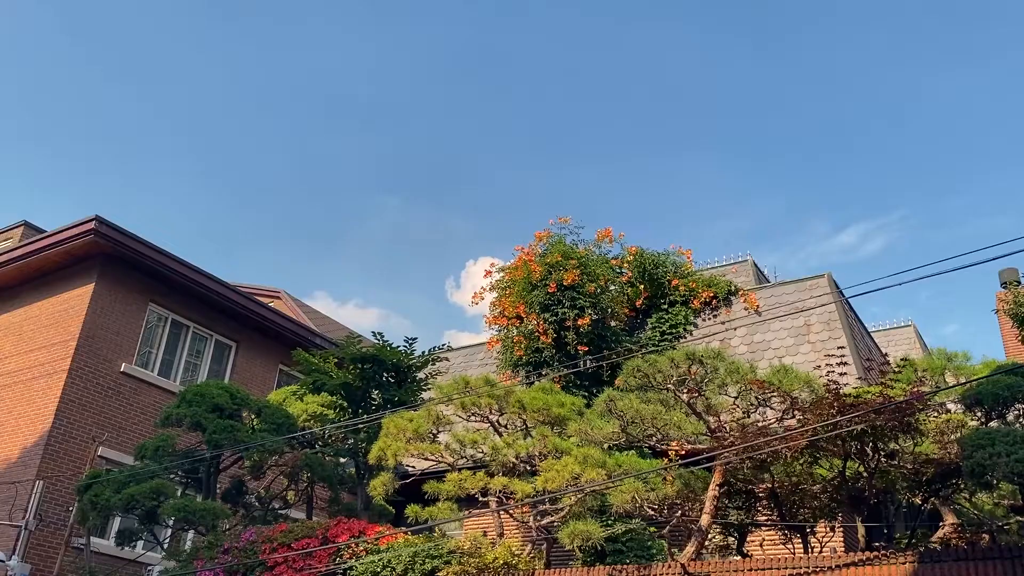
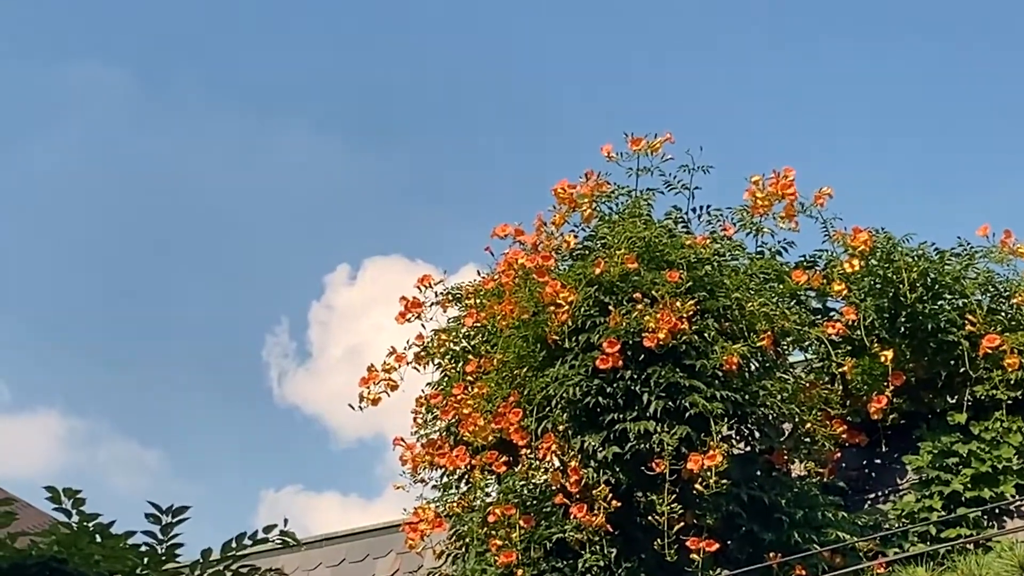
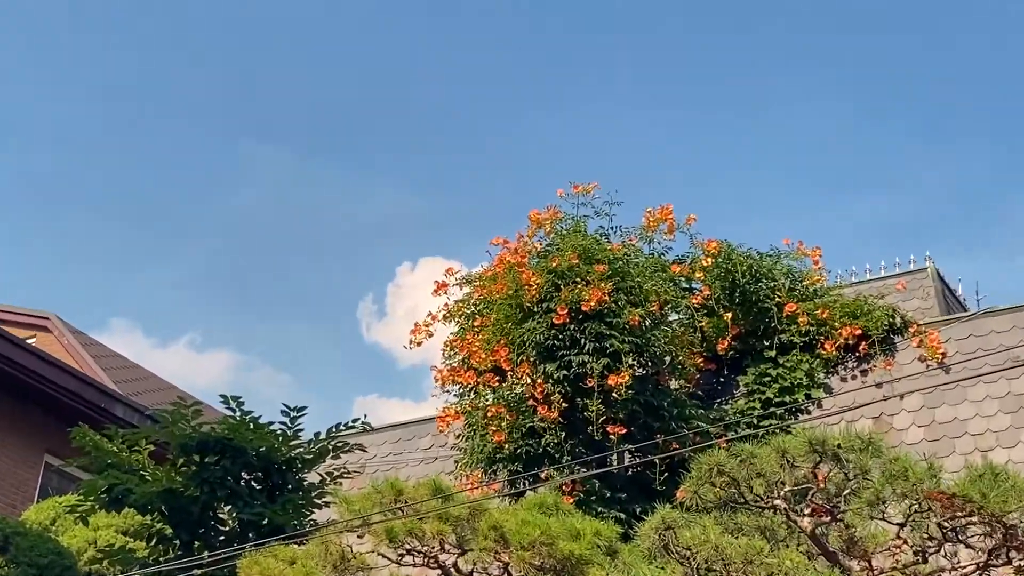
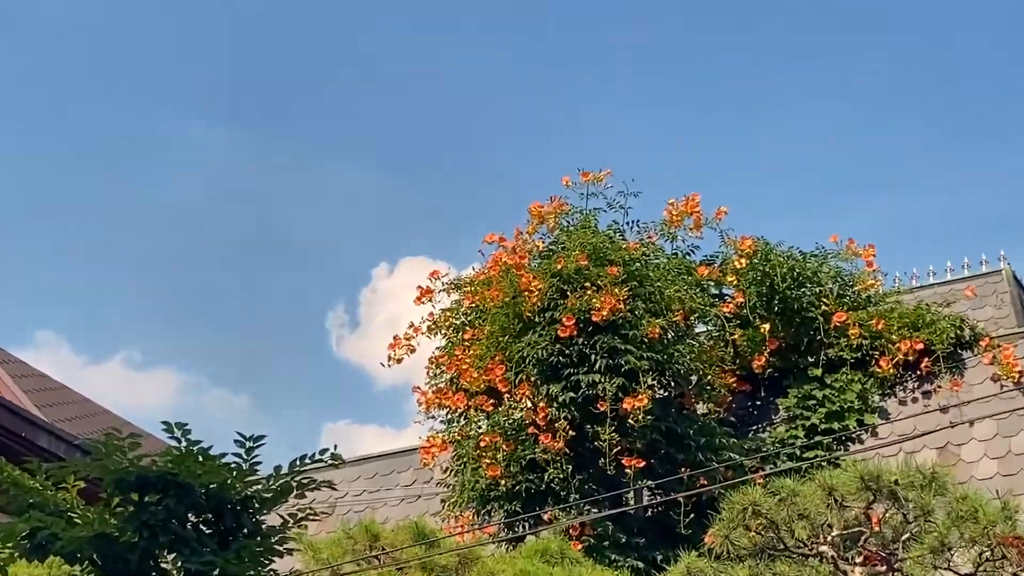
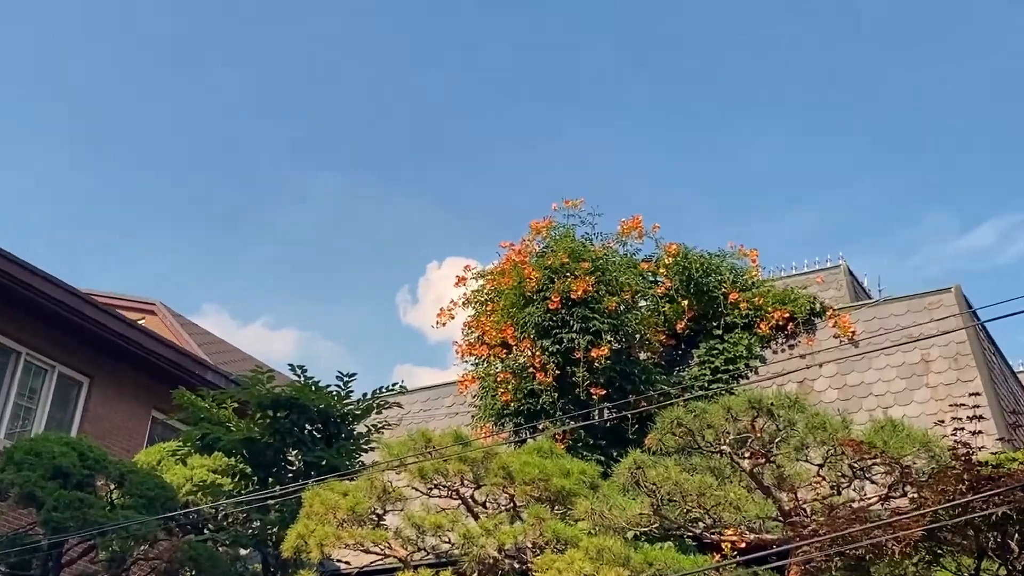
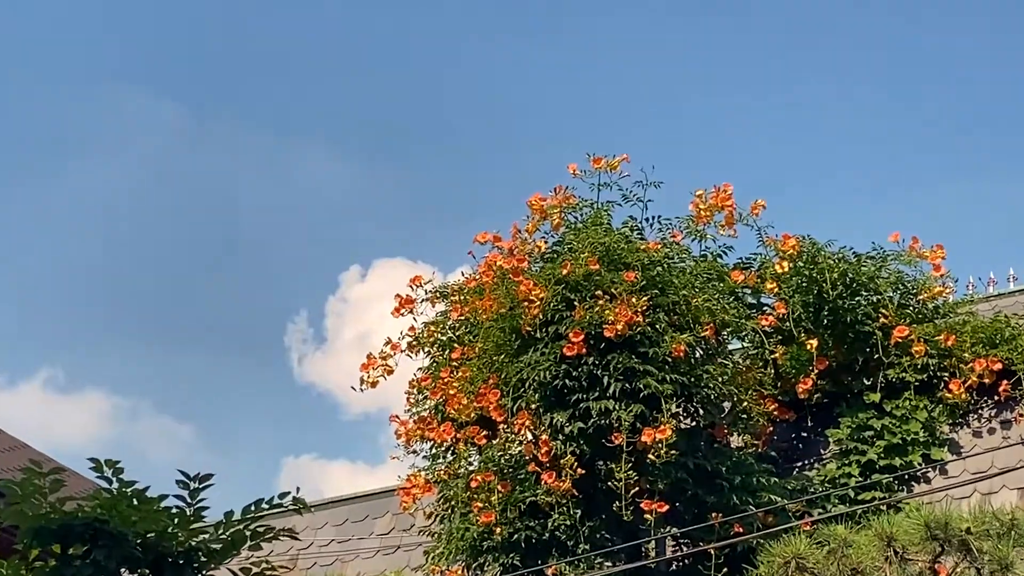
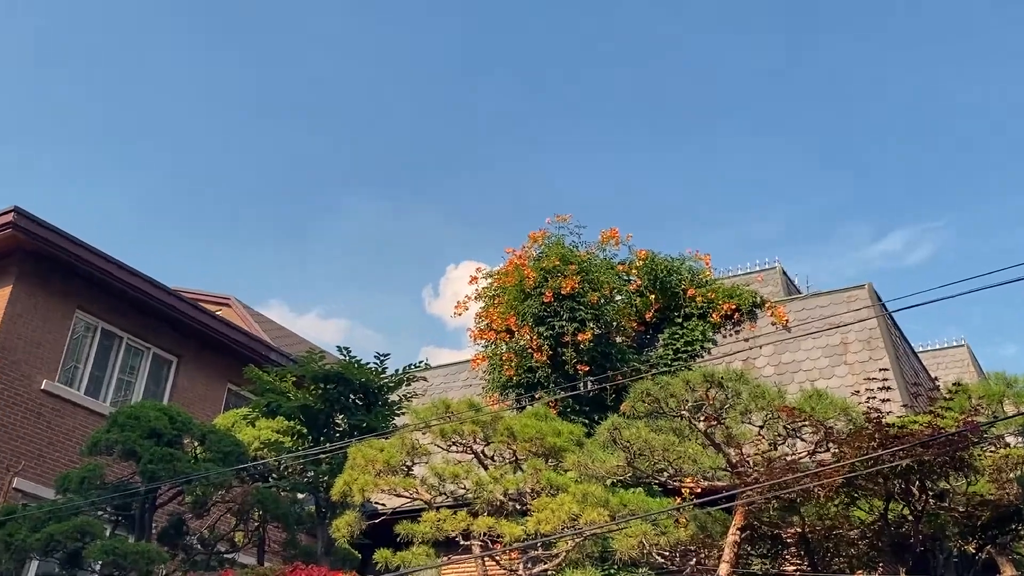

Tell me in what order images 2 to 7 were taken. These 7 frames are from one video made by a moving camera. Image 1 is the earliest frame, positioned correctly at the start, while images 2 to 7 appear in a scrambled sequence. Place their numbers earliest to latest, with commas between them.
7, 5, 3, 4, 6, 2
